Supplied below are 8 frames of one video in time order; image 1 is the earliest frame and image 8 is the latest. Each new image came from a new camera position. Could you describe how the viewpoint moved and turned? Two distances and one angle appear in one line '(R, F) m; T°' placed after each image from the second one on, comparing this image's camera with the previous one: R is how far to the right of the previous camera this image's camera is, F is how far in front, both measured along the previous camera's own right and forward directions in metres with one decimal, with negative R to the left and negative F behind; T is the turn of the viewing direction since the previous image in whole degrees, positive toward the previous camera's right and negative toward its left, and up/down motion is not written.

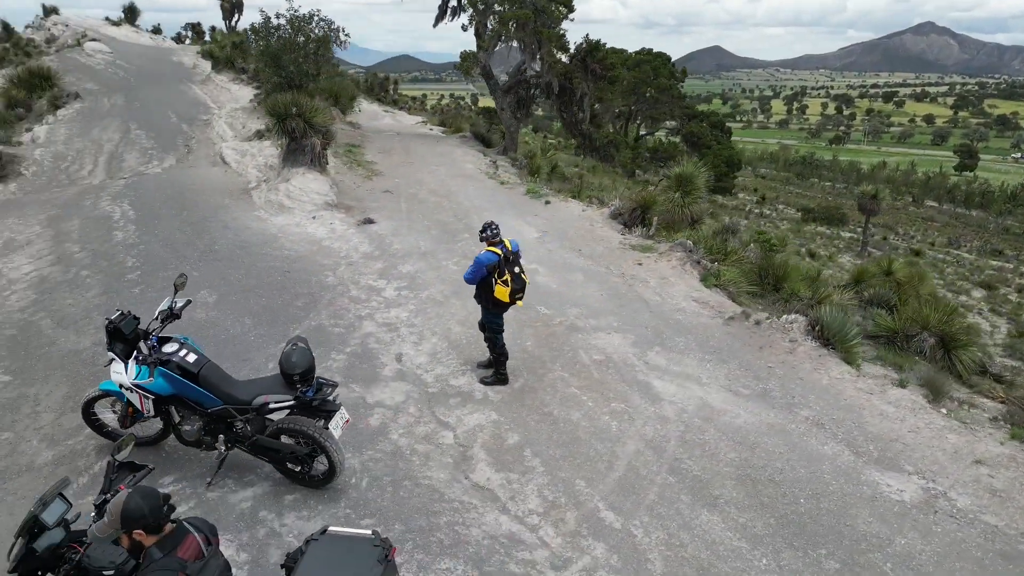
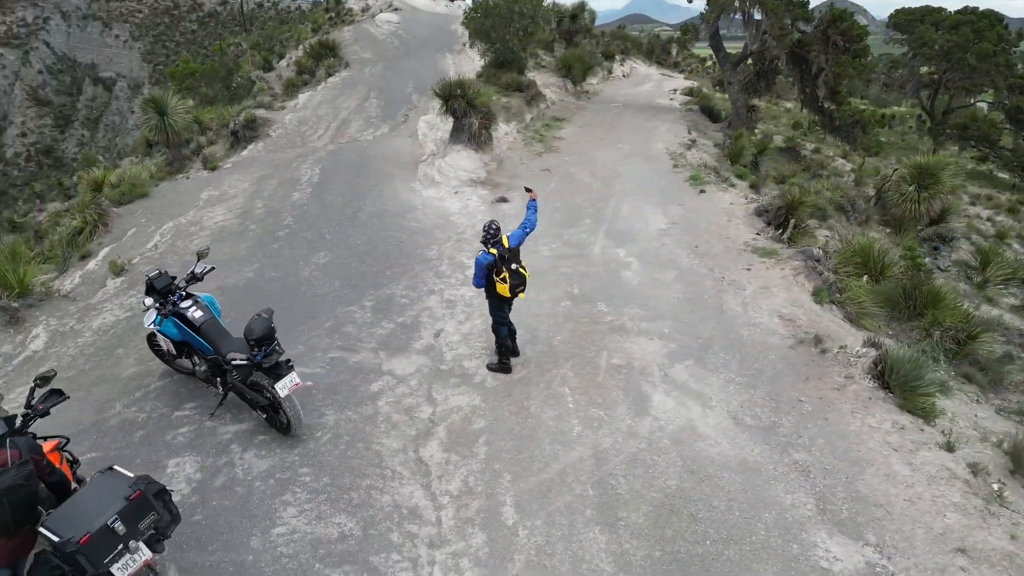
(+1.8, +0.1) m; -21°
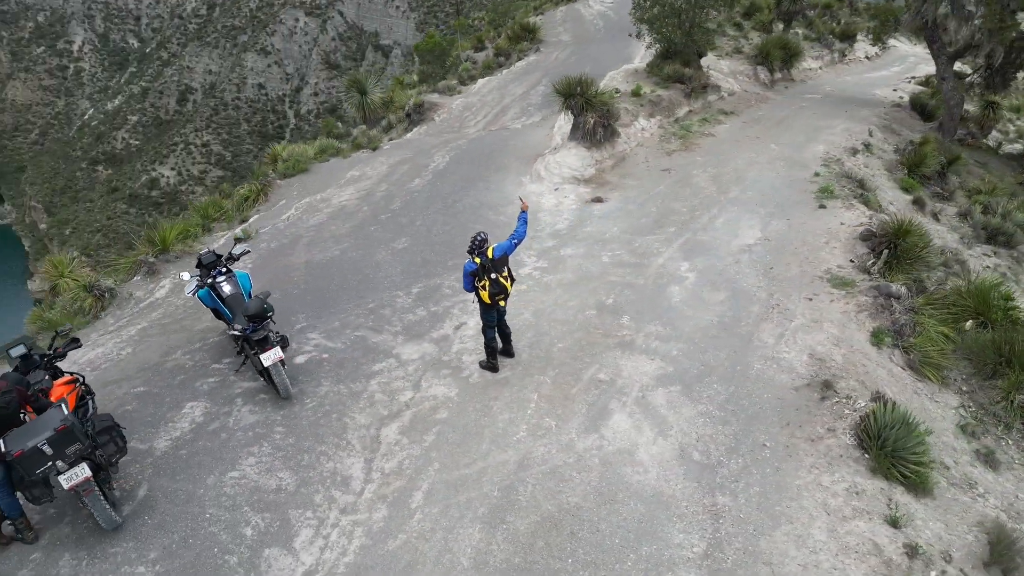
(+1.8, -0.1) m; -18°
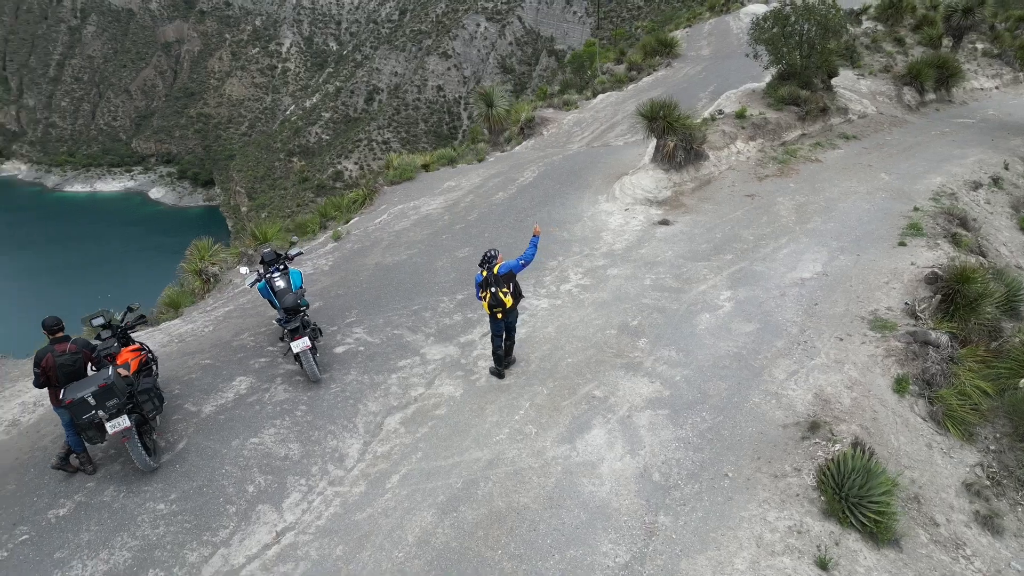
(+1.2, -0.4) m; -12°
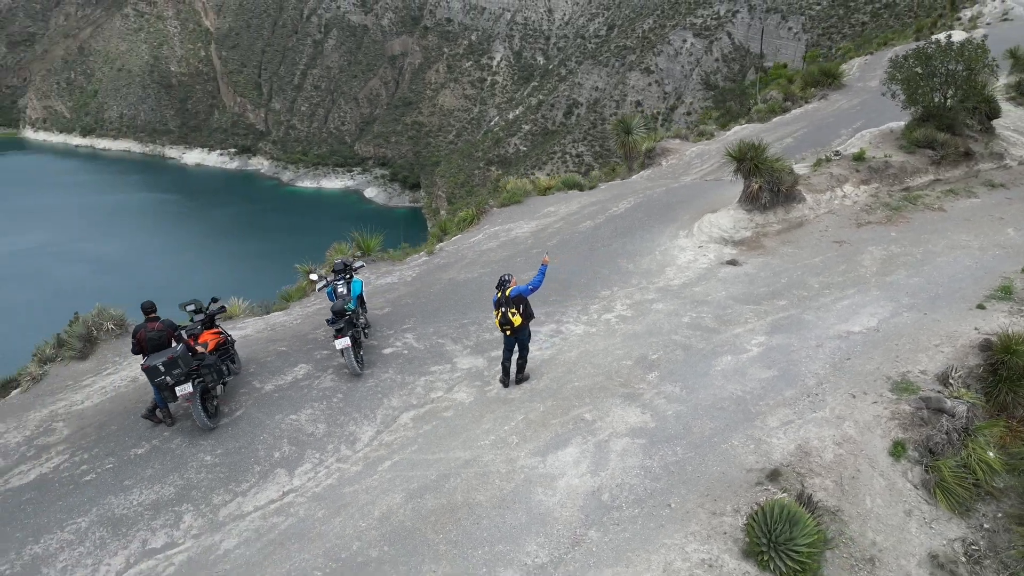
(+1.6, -0.6) m; -14°
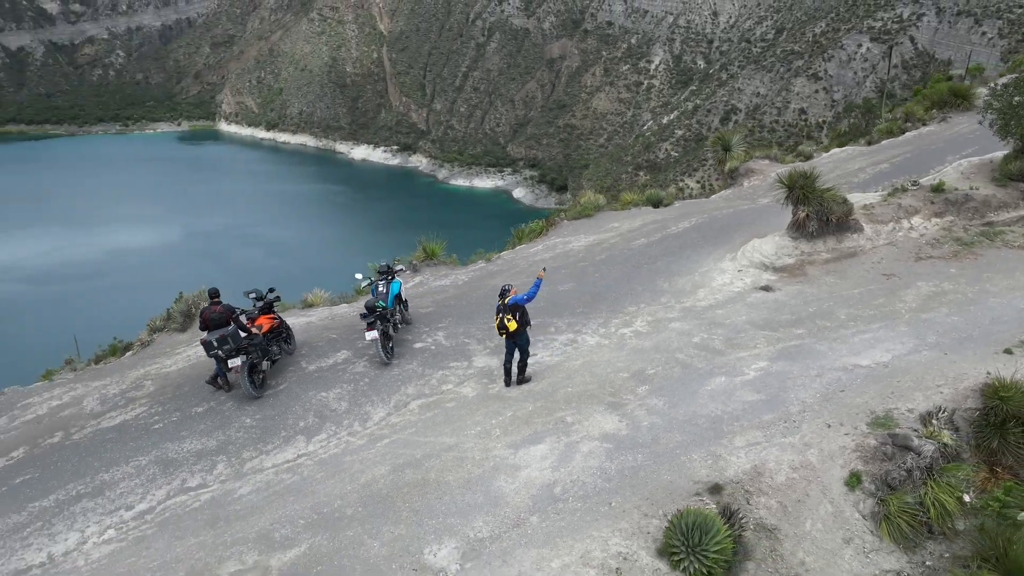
(+1.4, -0.7) m; -11°
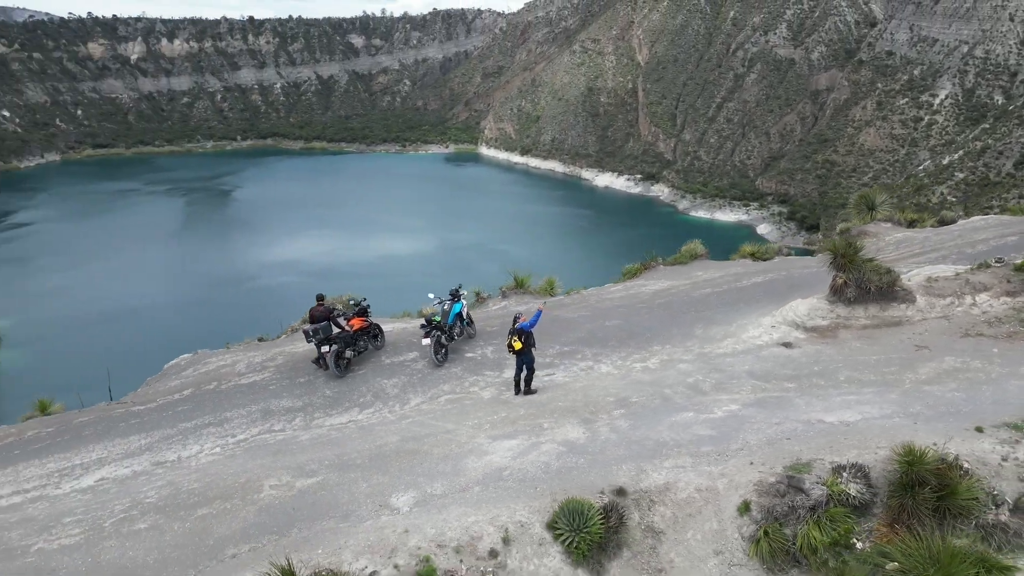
(+2.9, -1.6) m; -18°
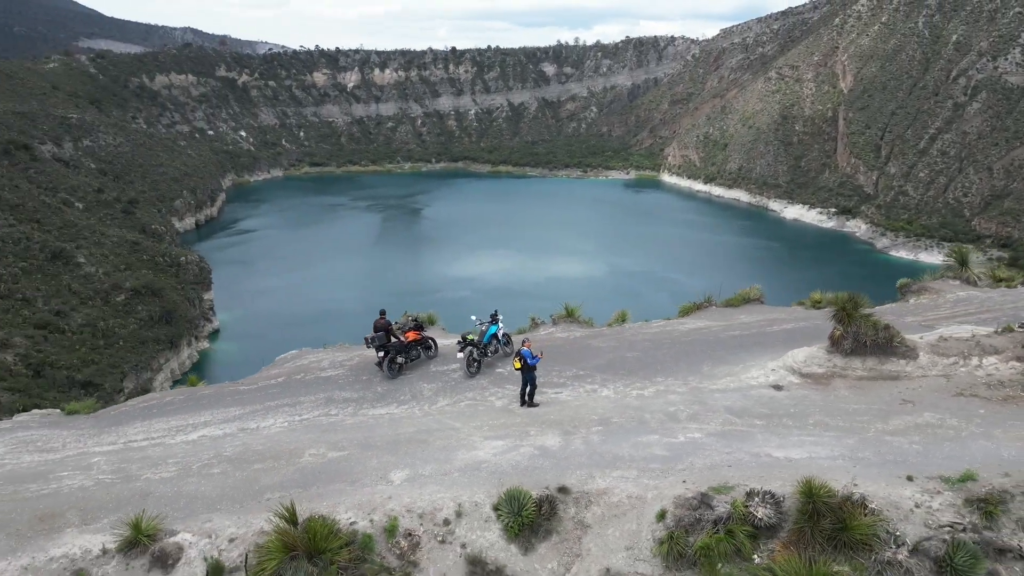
(+2.6, -1.7) m; -14°
